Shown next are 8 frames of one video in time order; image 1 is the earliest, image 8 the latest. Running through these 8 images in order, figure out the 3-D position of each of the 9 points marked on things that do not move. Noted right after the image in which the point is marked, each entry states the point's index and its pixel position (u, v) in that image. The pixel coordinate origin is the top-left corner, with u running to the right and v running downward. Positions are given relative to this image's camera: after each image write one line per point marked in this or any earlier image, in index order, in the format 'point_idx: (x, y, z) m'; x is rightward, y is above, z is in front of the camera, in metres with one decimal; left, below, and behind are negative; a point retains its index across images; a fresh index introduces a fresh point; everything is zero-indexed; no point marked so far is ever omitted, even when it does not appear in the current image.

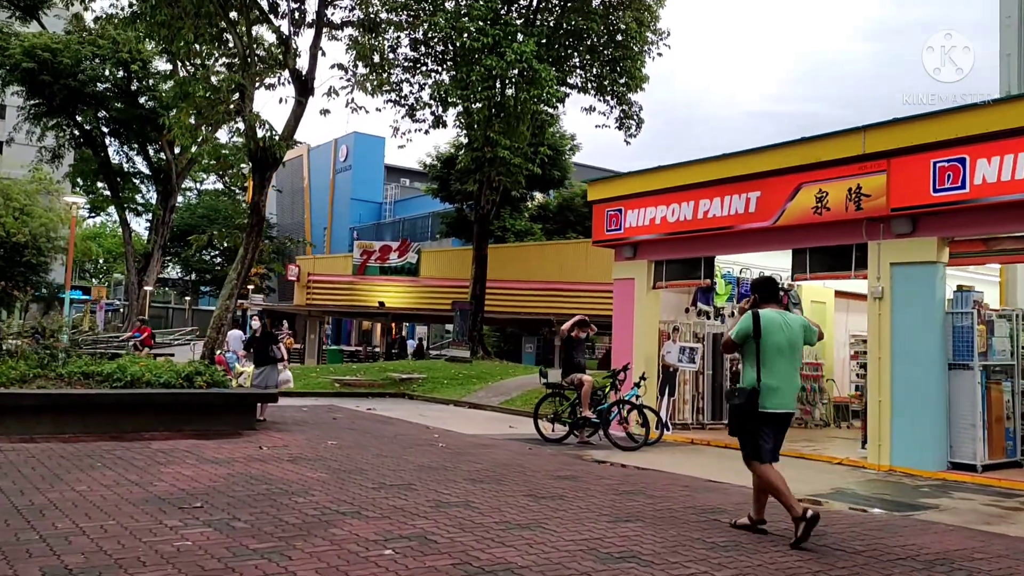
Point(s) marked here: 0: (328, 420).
0: (-2.5, -1.8, +11.1) m
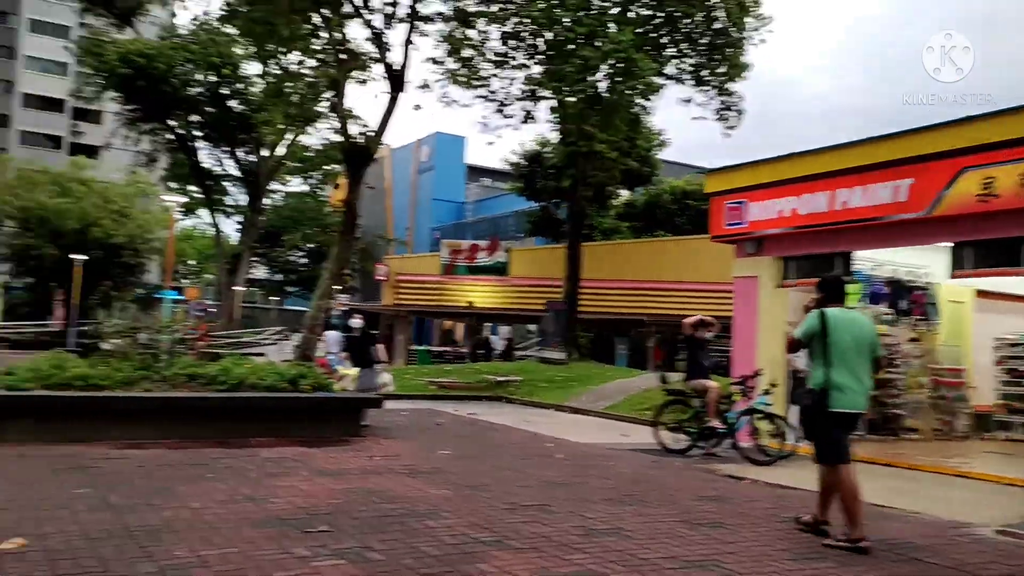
0: (-1.0, -1.8, +10.6) m
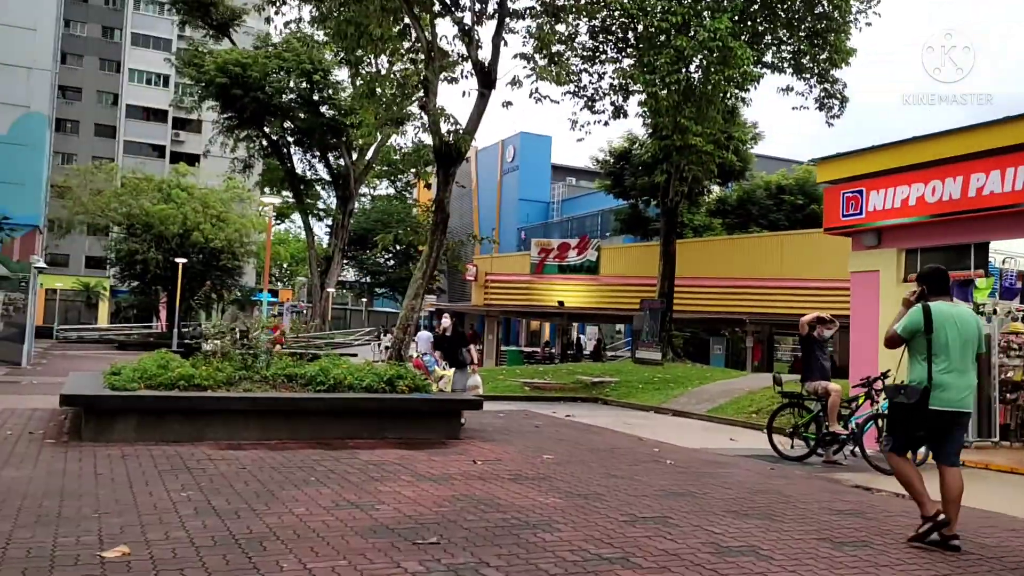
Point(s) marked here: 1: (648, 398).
0: (+0.2, -1.7, +10.3) m
1: (+2.4, -2.0, +14.8) m
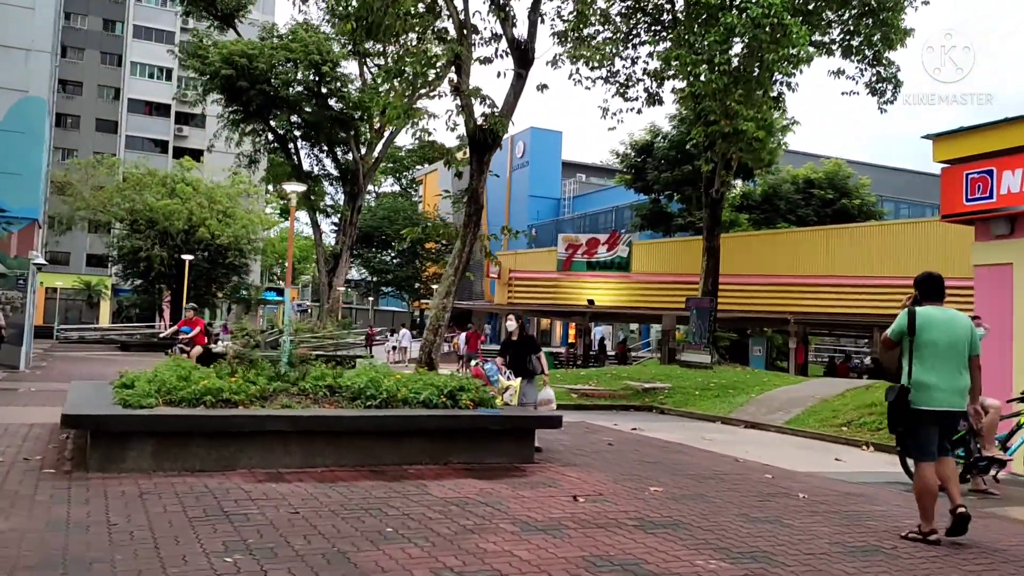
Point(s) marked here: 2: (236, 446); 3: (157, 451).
0: (+1.0, -1.7, +8.9) m
1: (+3.2, -1.9, +13.4) m
2: (-2.2, -1.2, +6.5) m
3: (-2.7, -1.2, +6.3) m
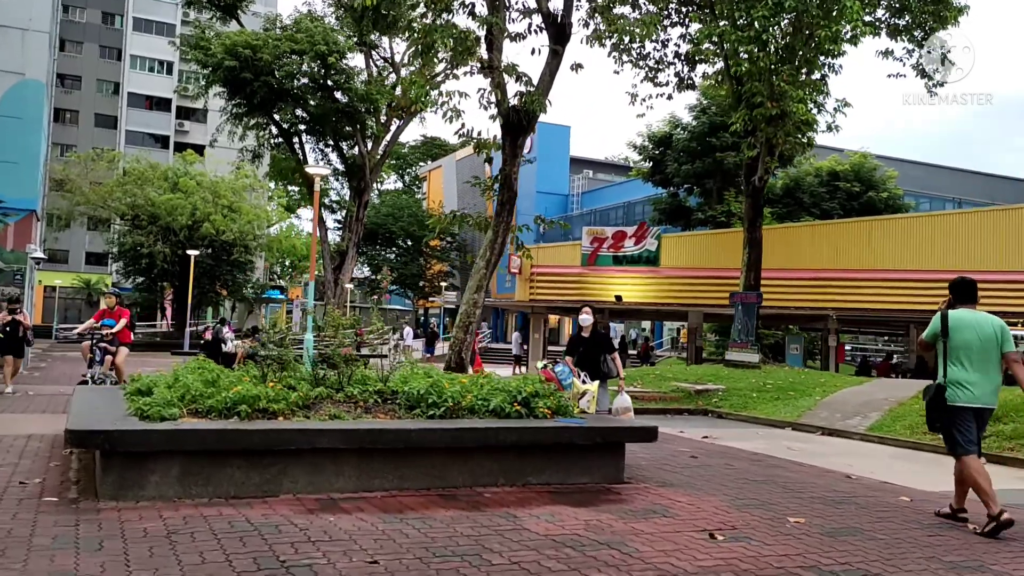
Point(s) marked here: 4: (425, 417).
0: (+1.7, -1.6, +7.7) m
1: (+3.9, -1.8, +12.2) m
2: (-1.5, -1.2, +5.3) m
3: (-2.0, -1.2, +5.1) m
4: (-0.7, -1.0, +6.1) m
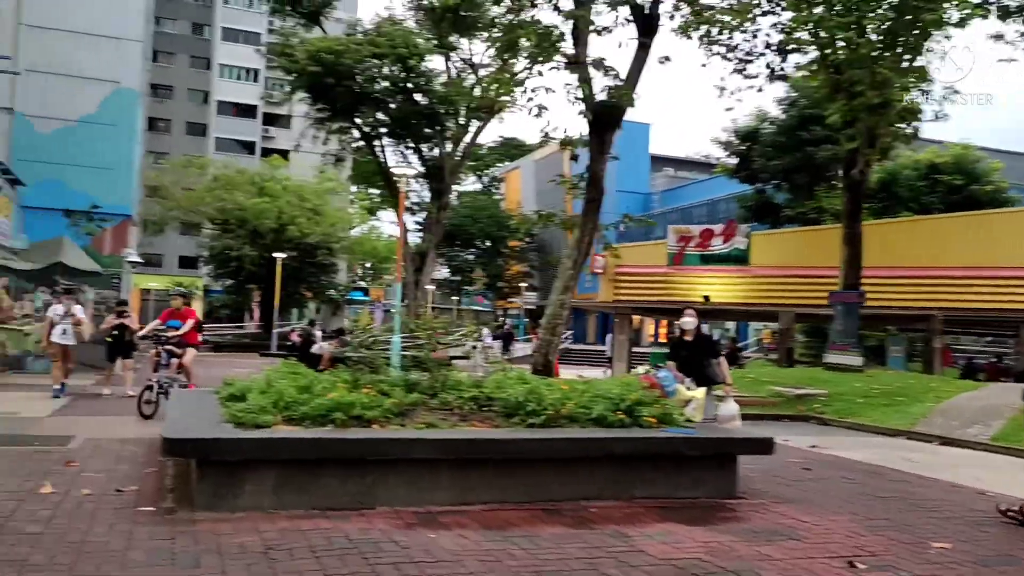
0: (+2.5, -1.6, +7.2) m
1: (+5.1, -1.8, +11.5) m
2: (-0.8, -1.2, +5.1) m
3: (-1.4, -1.2, +4.9) m
4: (+0.1, -1.0, +5.8) m
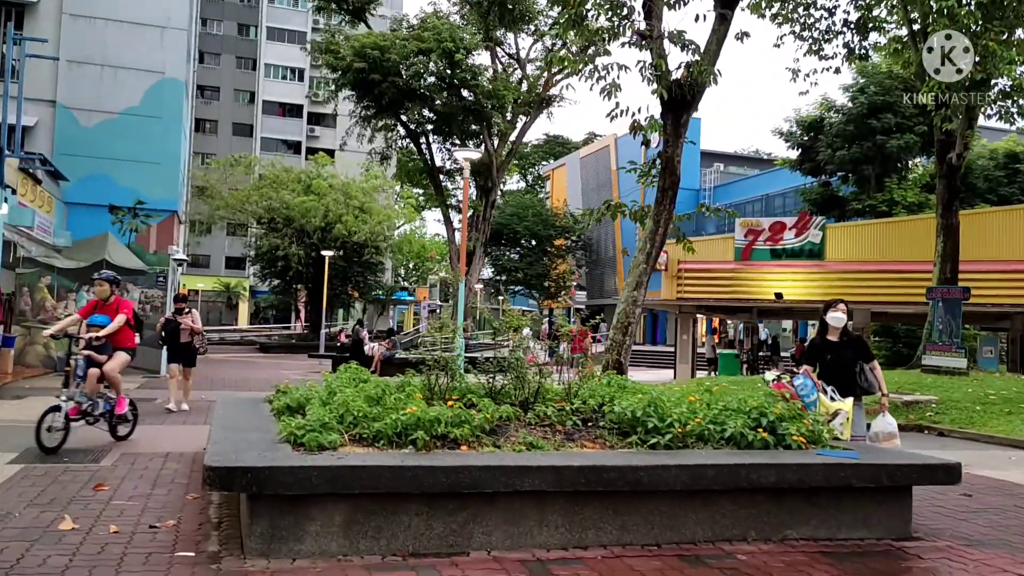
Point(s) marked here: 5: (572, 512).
0: (+3.3, -1.5, +5.9) m
1: (+6.1, -1.7, +10.1) m
2: (-0.2, -1.1, +4.0) m
3: (-0.8, -1.1, +3.9) m
4: (+0.7, -0.9, +4.7) m
5: (+0.3, -1.1, +4.2) m
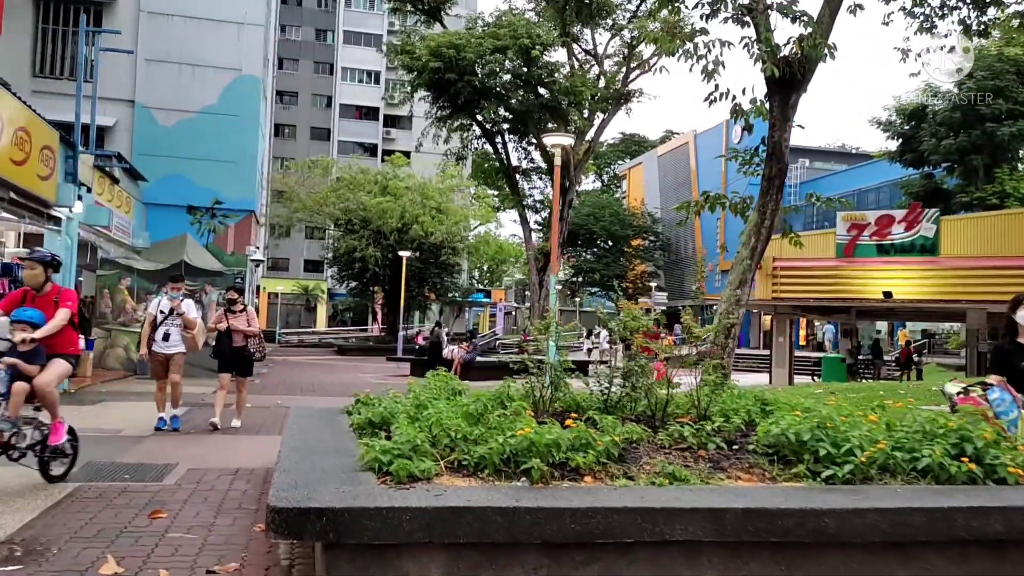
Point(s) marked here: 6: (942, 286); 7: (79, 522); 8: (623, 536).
0: (+4.0, -1.5, +4.7) m
1: (+7.2, -1.7, +8.6) m
2: (+0.3, -1.1, +3.1) m
3: (-0.2, -1.1, +3.0) m
4: (+1.4, -0.9, +3.7) m
5: (+0.9, -1.1, +3.2) m
6: (+9.8, 0.0, +18.8) m
7: (-2.2, -1.2, +4.2) m
8: (+0.4, -0.9, +3.0) m
